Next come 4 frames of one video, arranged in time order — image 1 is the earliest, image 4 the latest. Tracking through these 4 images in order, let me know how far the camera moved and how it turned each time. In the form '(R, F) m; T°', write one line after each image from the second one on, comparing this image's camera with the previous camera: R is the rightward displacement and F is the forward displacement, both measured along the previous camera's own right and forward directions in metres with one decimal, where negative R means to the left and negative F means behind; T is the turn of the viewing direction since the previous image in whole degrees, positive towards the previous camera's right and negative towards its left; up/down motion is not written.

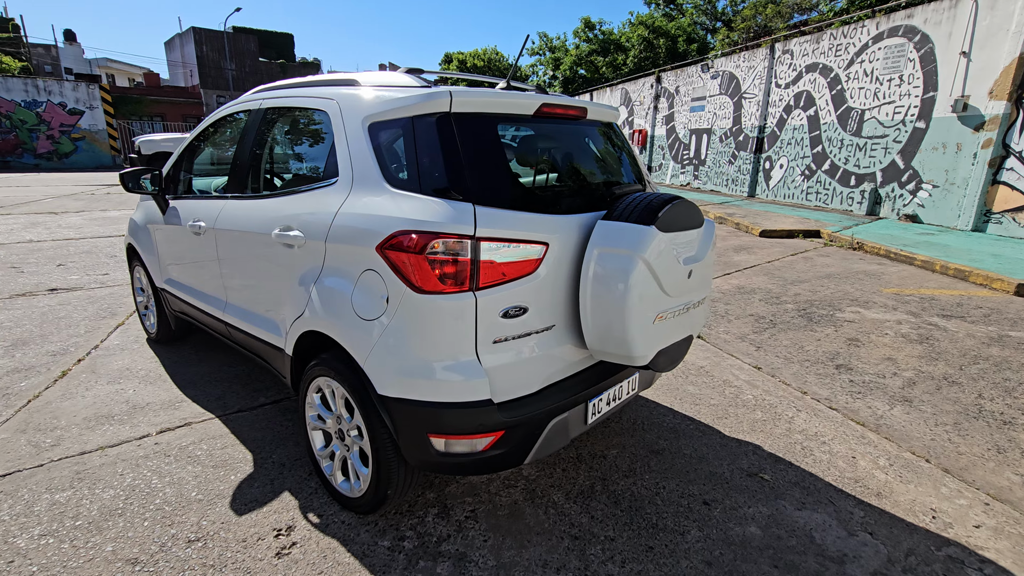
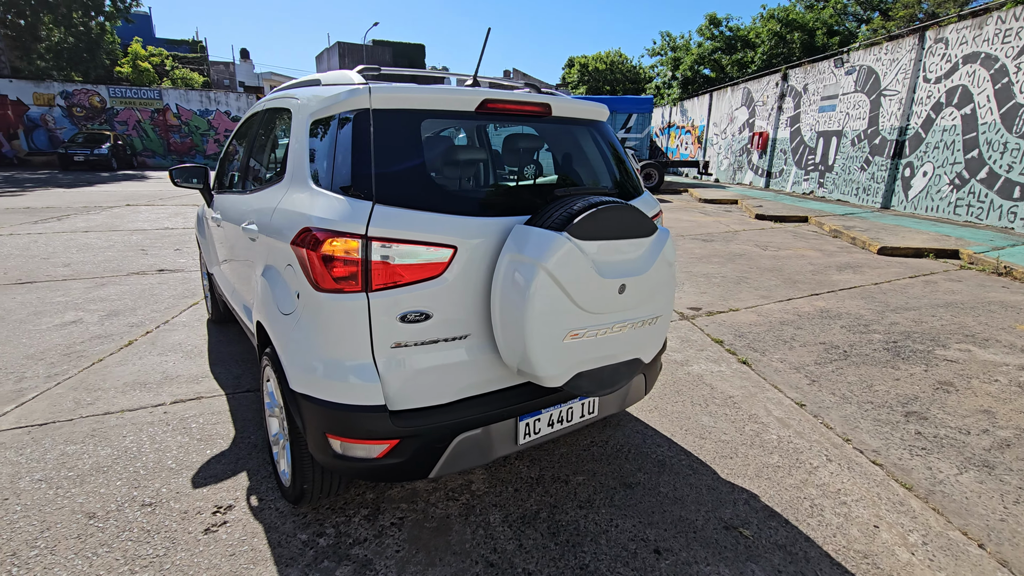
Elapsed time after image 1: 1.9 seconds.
(+0.7, +0.2) m; -13°
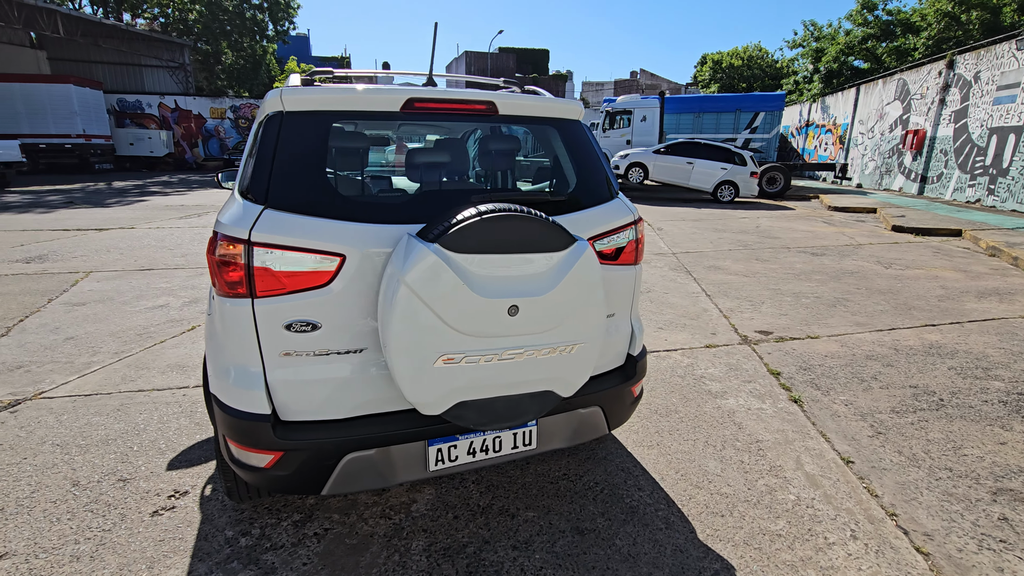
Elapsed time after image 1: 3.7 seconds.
(+0.7, +0.3) m; -13°
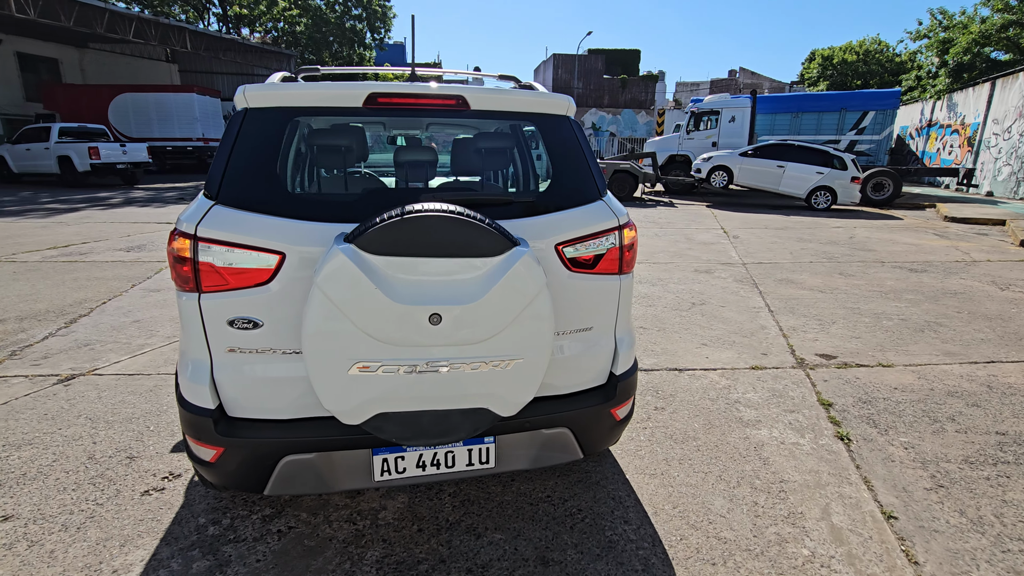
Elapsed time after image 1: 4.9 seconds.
(+0.4, +0.2) m; -9°
